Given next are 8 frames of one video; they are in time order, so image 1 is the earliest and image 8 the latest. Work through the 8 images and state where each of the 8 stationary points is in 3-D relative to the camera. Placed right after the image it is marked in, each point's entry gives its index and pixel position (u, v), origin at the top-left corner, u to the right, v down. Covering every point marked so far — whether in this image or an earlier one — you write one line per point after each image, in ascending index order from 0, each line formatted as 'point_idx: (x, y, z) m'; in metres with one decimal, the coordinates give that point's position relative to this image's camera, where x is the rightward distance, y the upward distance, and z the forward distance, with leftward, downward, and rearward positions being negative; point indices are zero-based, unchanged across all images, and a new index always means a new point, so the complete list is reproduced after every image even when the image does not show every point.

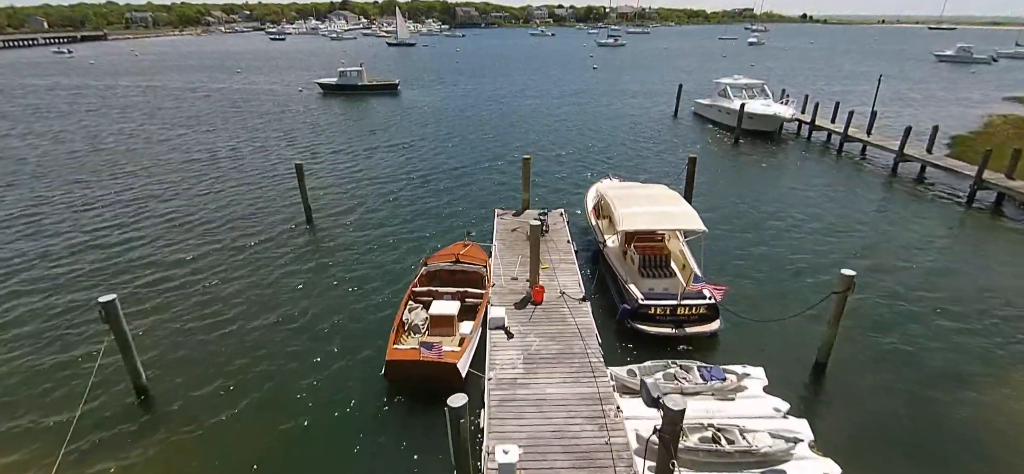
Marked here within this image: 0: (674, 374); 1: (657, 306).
0: (+5.5, -4.6, +16.5) m
1: (+5.7, -2.6, +19.1) m
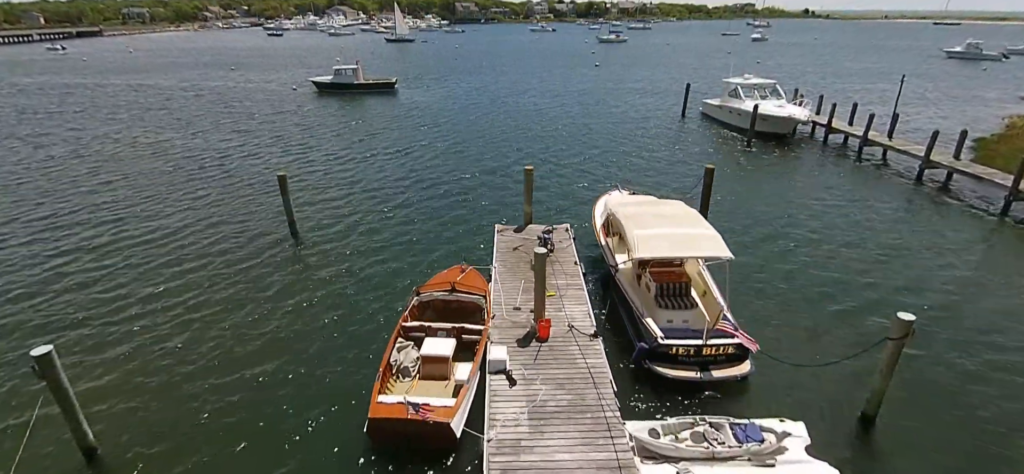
0: (+5.6, -5.7, +14.2) m
1: (+5.8, -3.7, +16.9) m
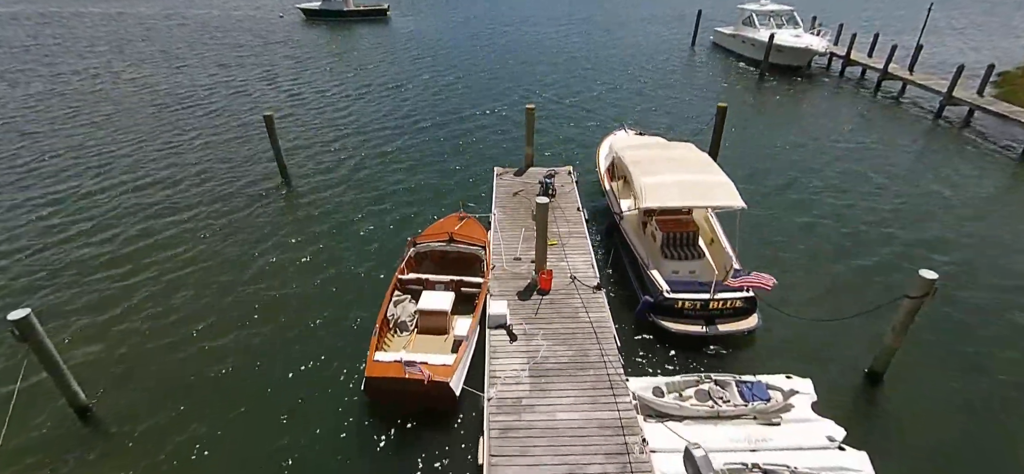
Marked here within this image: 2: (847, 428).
0: (+5.6, -4.4, +13.9) m
1: (+5.8, -2.0, +16.3) m
2: (+9.3, -5.3, +13.6) m
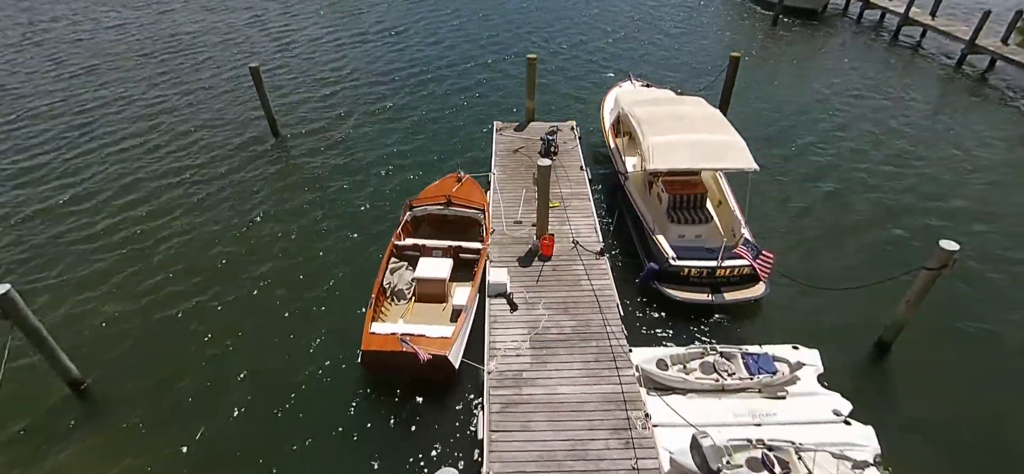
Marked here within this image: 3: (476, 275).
0: (+5.6, -3.6, +13.6) m
1: (+5.8, -0.9, +15.7) m
2: (+9.3, -4.5, +13.4) m
3: (-1.2, -1.2, +16.3) m
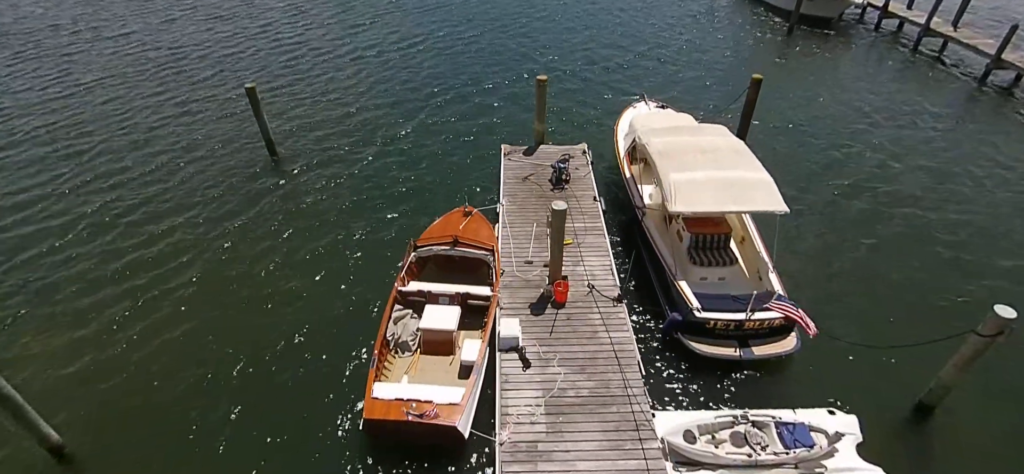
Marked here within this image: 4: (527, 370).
0: (+6.0, -5.1, +12.5) m
1: (+6.2, -2.5, +14.6) m
2: (+9.7, -6.0, +12.3) m
3: (-0.8, -2.7, +15.2) m
4: (+0.4, -3.8, +14.2) m
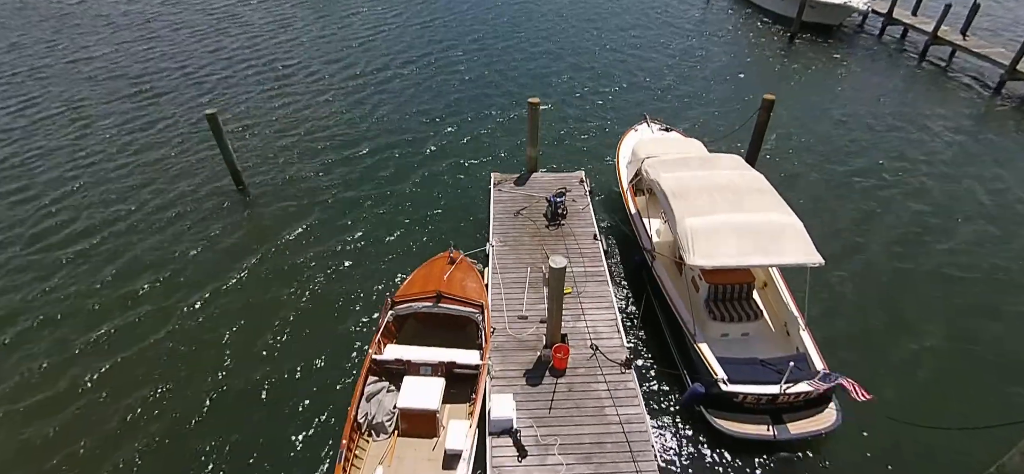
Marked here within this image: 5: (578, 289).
0: (+5.8, -6.7, +10.5) m
1: (+6.0, -4.0, +12.5) m
2: (+9.6, -7.5, +10.3) m
3: (-1.0, -4.4, +13.1) m
4: (+0.3, -5.5, +12.0) m
5: (+2.3, -1.7, +16.6) m
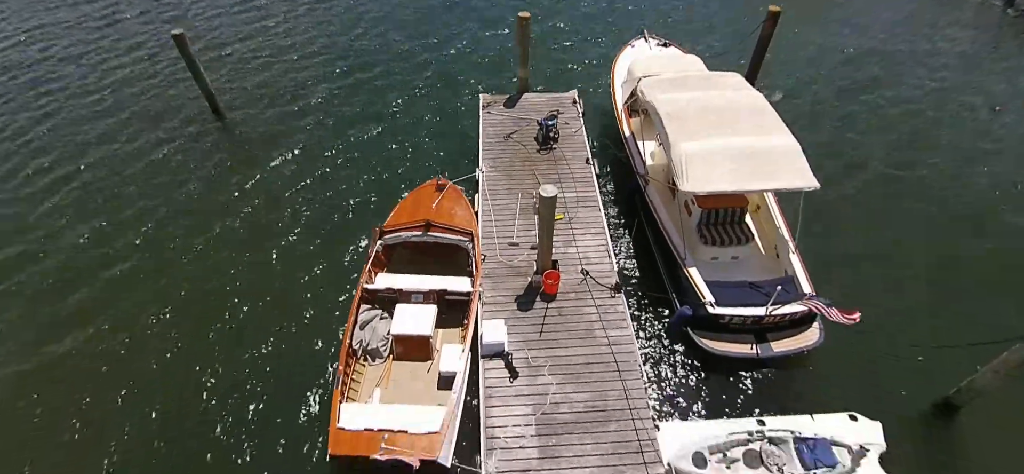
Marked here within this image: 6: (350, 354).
0: (+5.7, -5.0, +11.2) m
1: (+5.7, -2.1, +12.8) m
2: (+9.4, -5.8, +11.2) m
3: (-1.3, -2.5, +13.3) m
4: (0.0, -3.7, +12.5) m
5: (+1.9, +0.8, +16.4) m
6: (-4.2, -3.1, +12.8) m
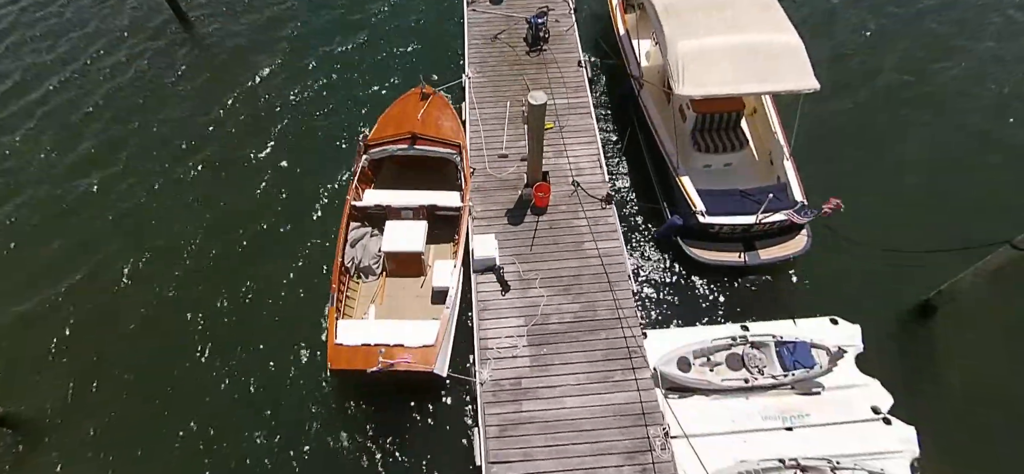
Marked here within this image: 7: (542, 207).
0: (+5.5, -2.9, +11.7) m
1: (+5.5, +0.3, +12.8) m
2: (+9.3, -3.6, +11.9) m
3: (-1.5, -0.2, +13.2) m
4: (-0.2, -1.5, +12.7) m
5: (+1.6, +3.7, +15.7) m
6: (-4.4, -1.0, +12.8) m
7: (+0.9, +0.8, +13.9) m
